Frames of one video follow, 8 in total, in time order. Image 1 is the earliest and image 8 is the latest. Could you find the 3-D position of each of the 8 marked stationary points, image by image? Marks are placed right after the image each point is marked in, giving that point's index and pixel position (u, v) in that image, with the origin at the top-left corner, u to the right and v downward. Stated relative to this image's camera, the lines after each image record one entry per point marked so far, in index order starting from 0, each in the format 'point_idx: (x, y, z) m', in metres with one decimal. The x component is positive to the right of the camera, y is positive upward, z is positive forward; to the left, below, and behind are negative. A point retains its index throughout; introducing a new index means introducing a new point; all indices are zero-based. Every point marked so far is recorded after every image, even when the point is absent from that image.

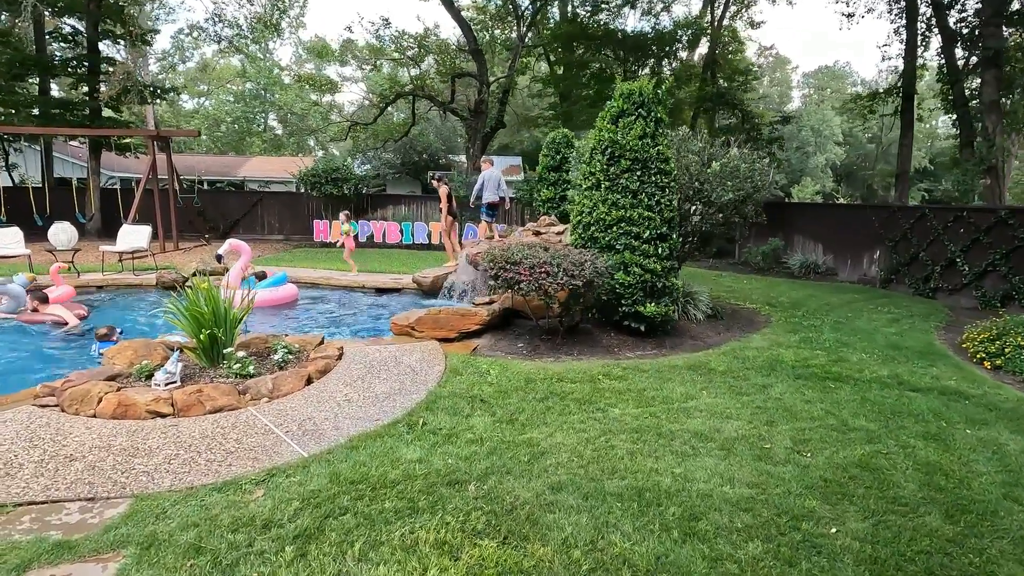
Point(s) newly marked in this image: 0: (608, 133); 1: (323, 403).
0: (+1.2, +2.0, +6.8) m
1: (-1.7, -1.0, +4.7) m
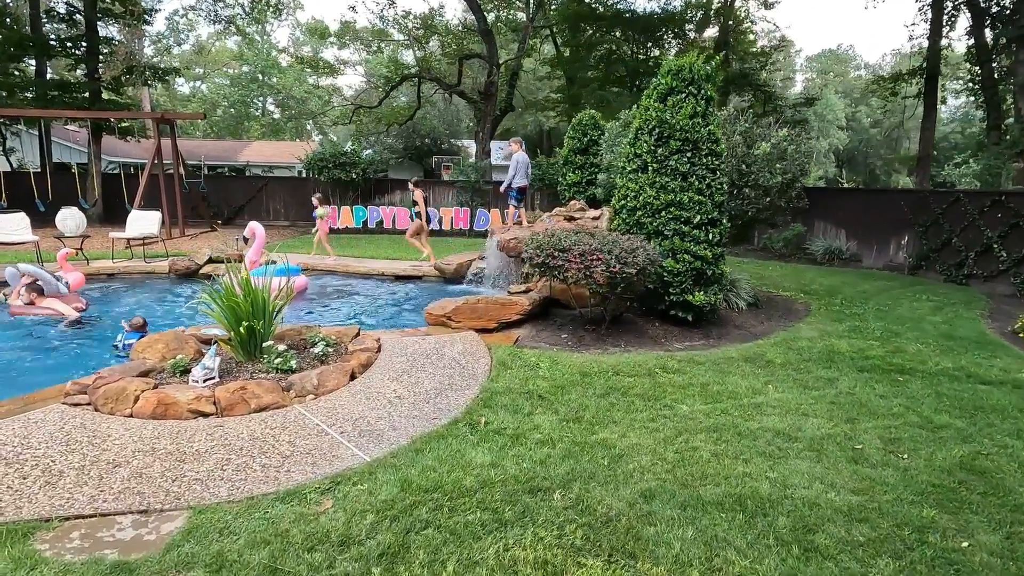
0: (+1.7, +2.1, +6.5) m
1: (-1.1, -0.9, +4.4) m
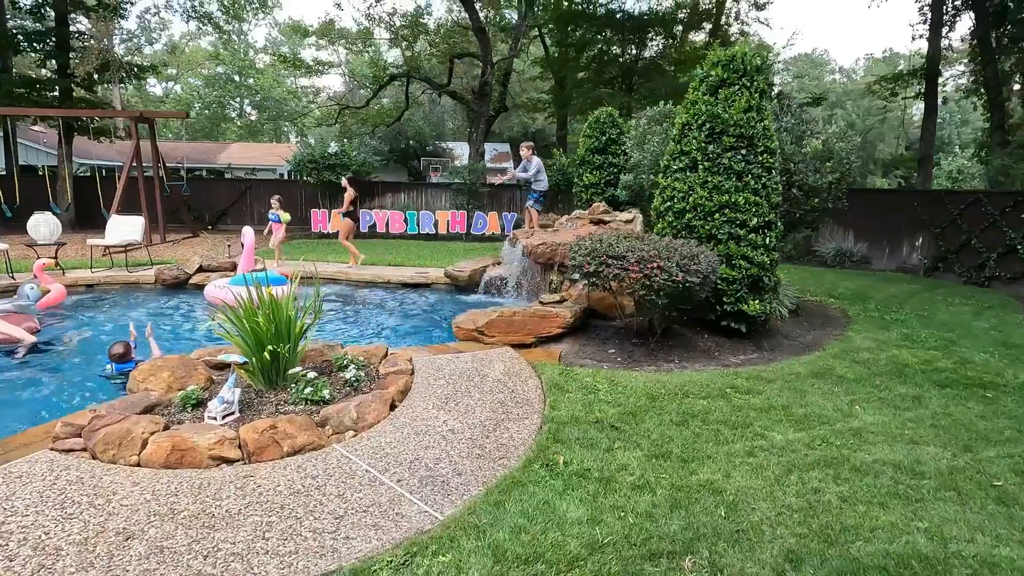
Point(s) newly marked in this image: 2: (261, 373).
0: (+2.2, +2.0, +5.9) m
1: (-0.6, -1.0, +3.8) m
2: (-1.9, -0.6, +4.0) m
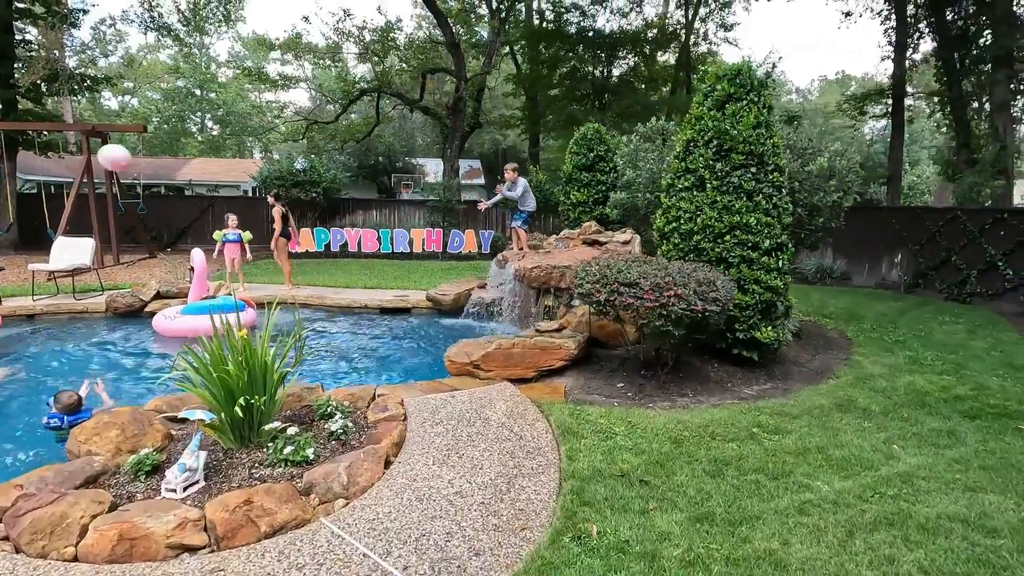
0: (+2.1, +1.8, +5.6) m
1: (-0.5, -1.3, +3.2) m
2: (-1.8, -0.9, +3.4) m
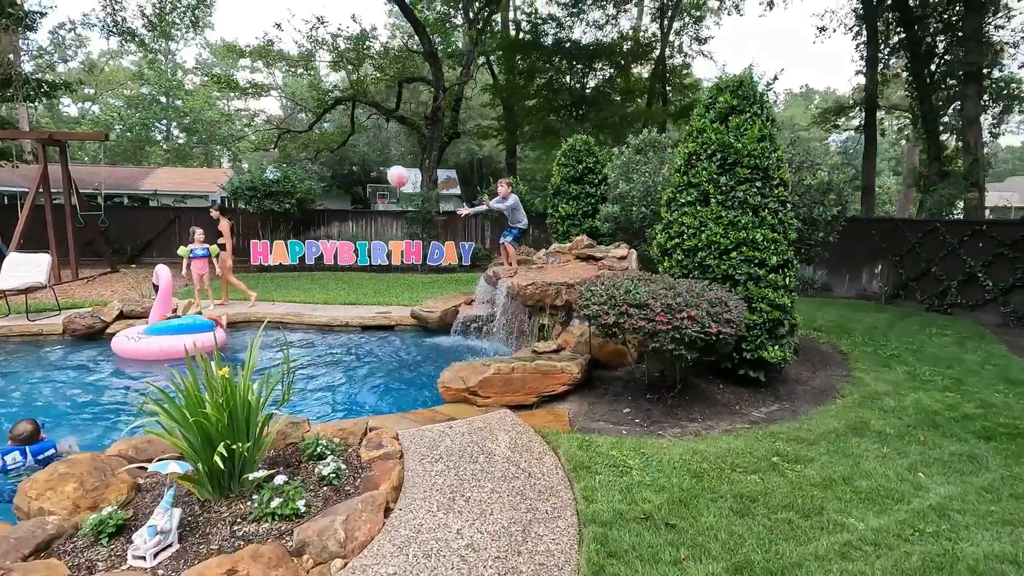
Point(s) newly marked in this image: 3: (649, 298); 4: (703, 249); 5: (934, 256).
0: (+2.1, +1.6, +5.4) m
1: (-0.4, -1.5, +2.8) m
2: (-1.7, -1.1, +3.0) m
3: (+1.2, -0.1, +4.5) m
4: (+1.9, +0.4, +5.4) m
5: (+9.2, +0.7, +11.7) m
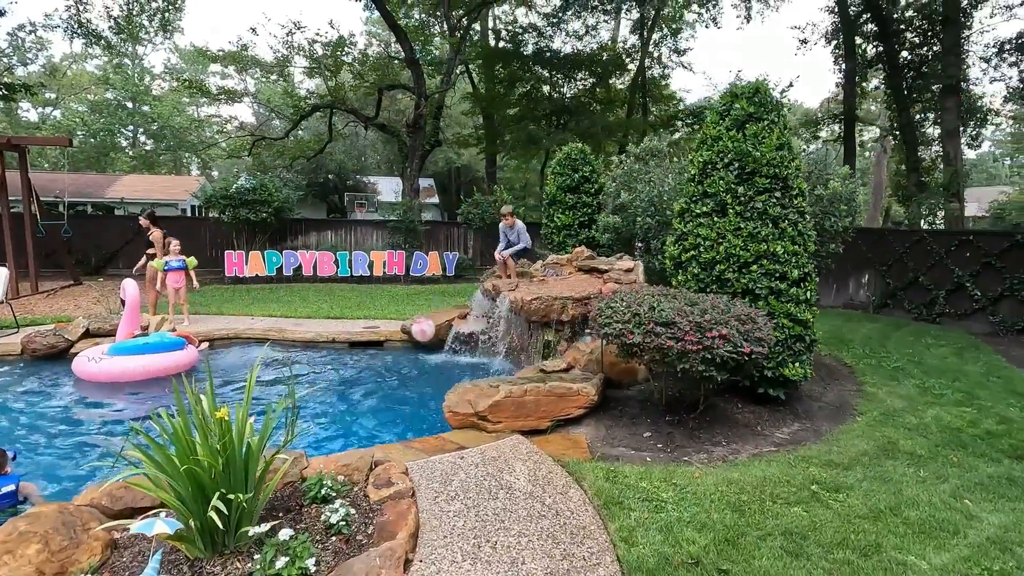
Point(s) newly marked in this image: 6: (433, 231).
0: (+2.1, +1.4, +5.2) m
1: (-0.2, -1.6, +2.5) m
2: (-1.5, -1.2, +2.6) m
3: (+1.3, -0.2, +4.2) m
4: (+2.0, +0.2, +5.2) m
5: (+9.0, +0.5, +11.7) m
6: (-2.7, +2.0, +18.4) m
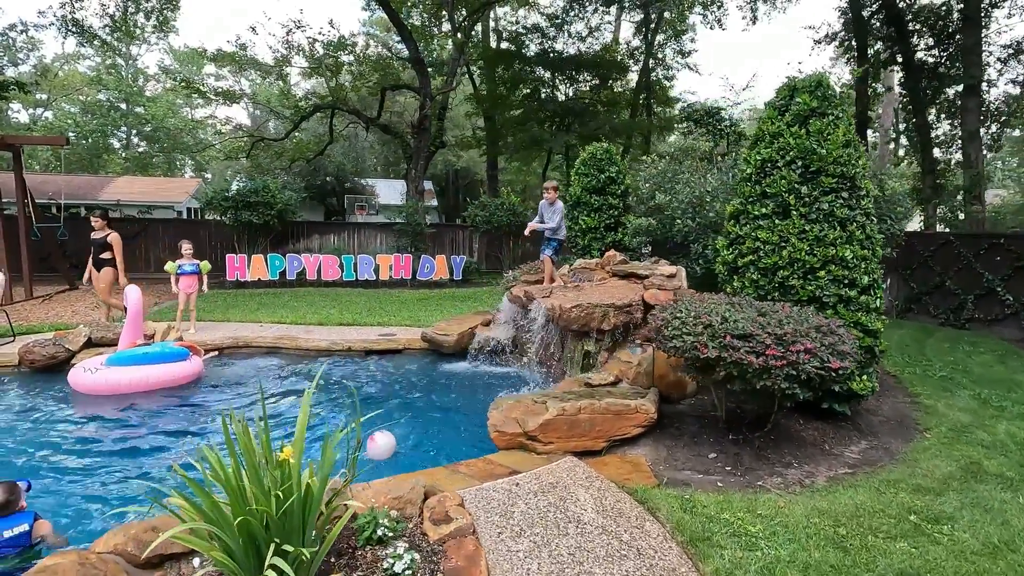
0: (+2.6, +1.4, +4.9) m
1: (+0.3, -1.6, +2.1) m
2: (-1.0, -1.3, +2.2) m
3: (+1.7, -0.3, +3.8) m
4: (+2.4, +0.2, +4.8) m
5: (+9.4, +0.4, +11.5) m
6: (-2.5, +1.8, +18.0) m
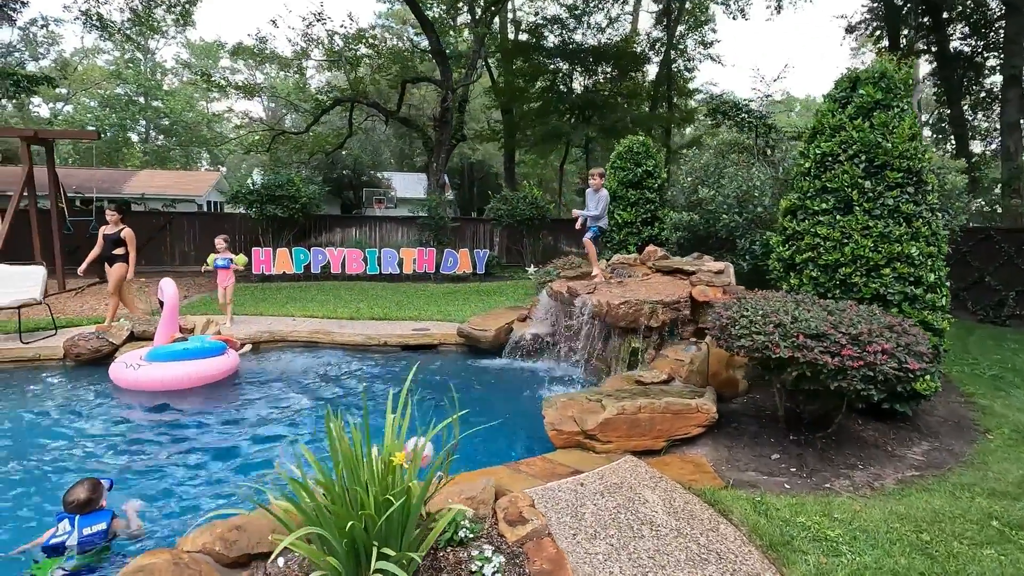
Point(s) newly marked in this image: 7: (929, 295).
0: (+3.1, +1.4, +4.7) m
1: (+0.7, -1.6, +2.0) m
2: (-0.6, -1.3, +2.1) m
3: (+2.2, -0.3, +3.7) m
4: (+2.9, +0.2, +4.7) m
5: (+10.0, +0.5, +11.2) m
6: (-1.7, +2.0, +17.9) m
7: (+3.5, -0.1, +4.6) m
